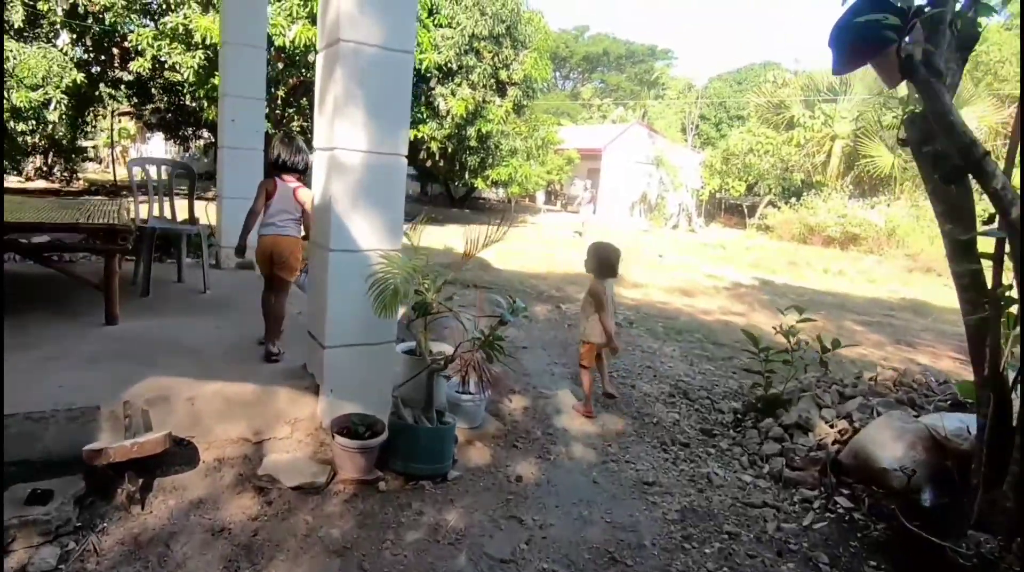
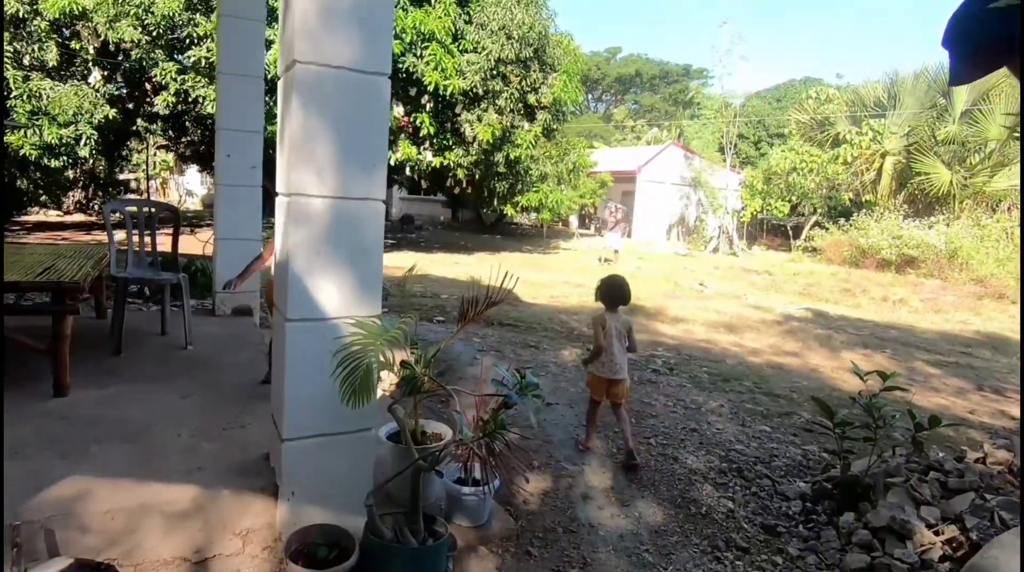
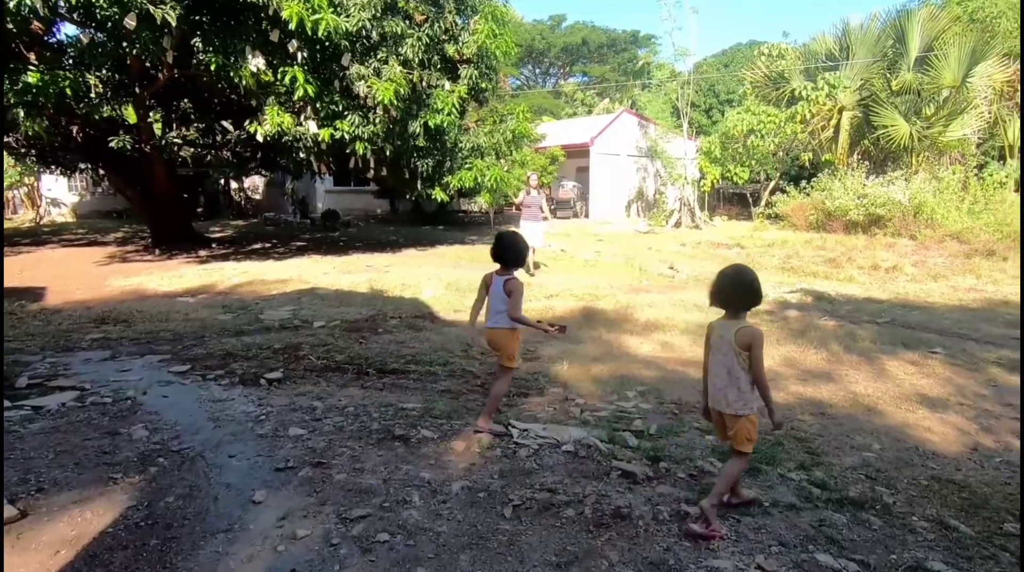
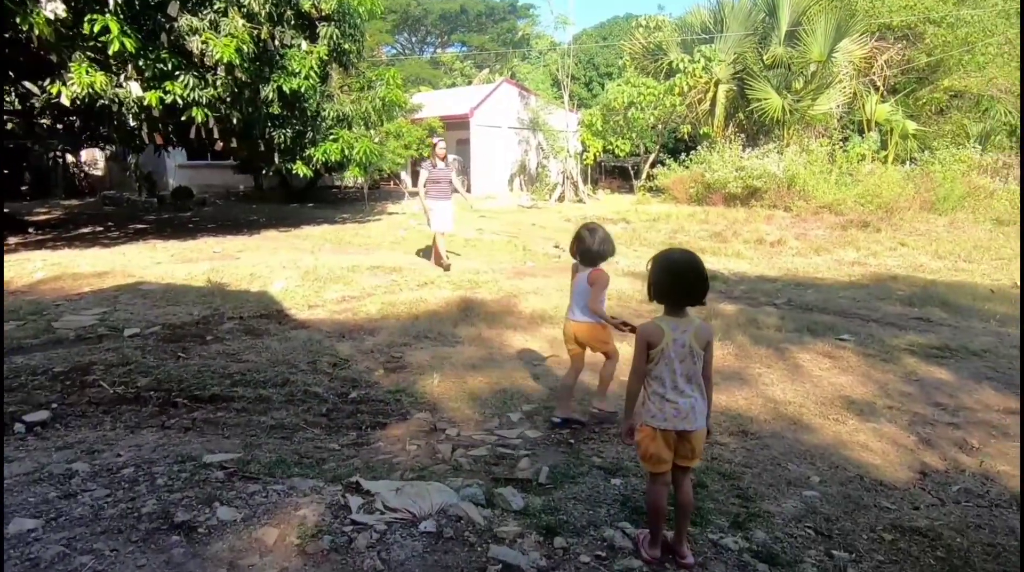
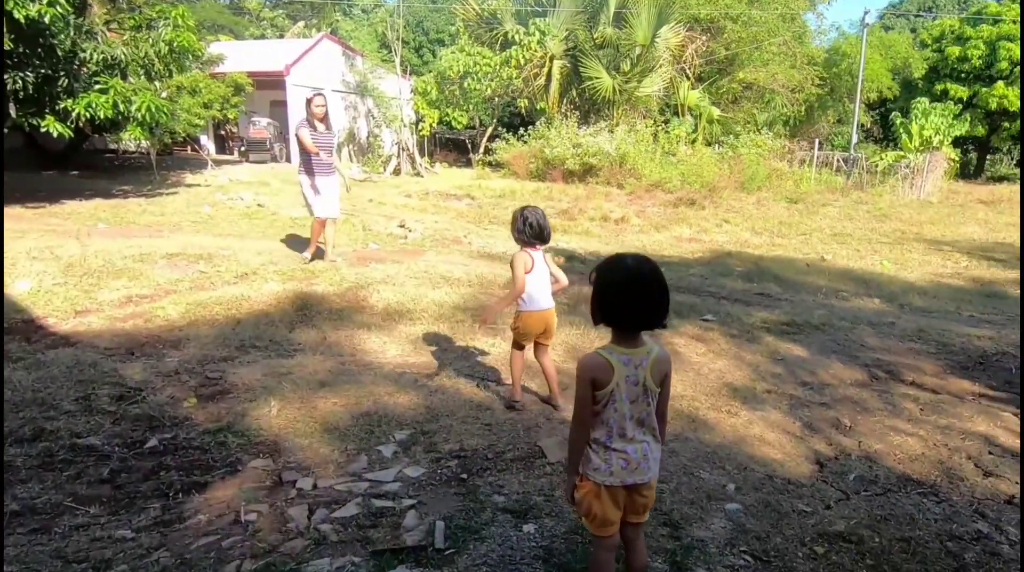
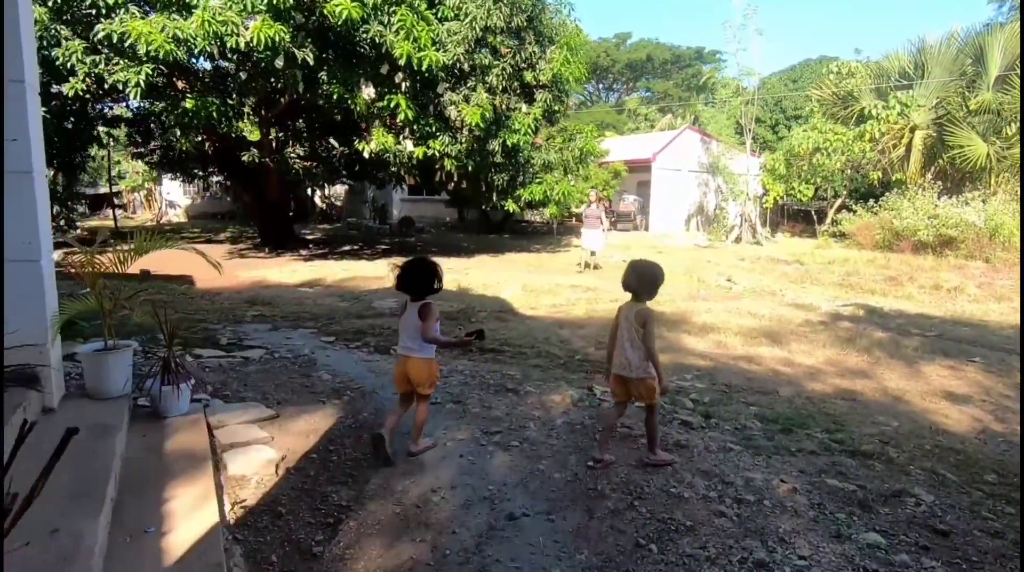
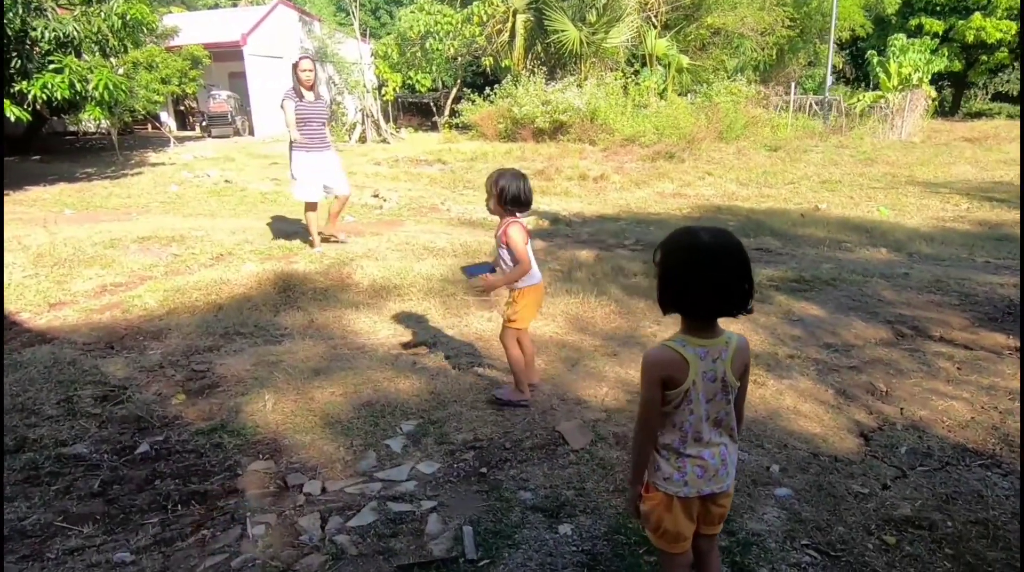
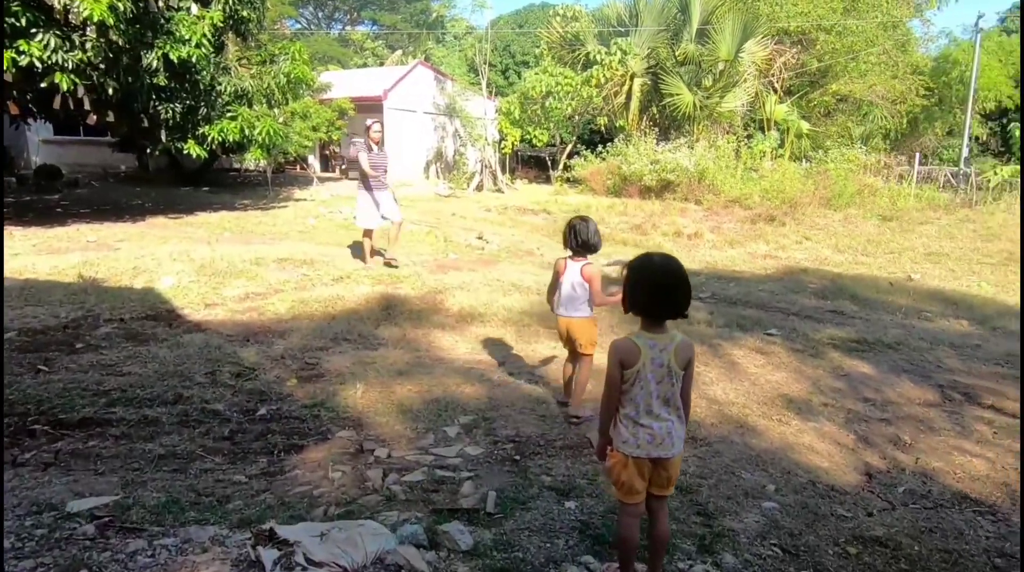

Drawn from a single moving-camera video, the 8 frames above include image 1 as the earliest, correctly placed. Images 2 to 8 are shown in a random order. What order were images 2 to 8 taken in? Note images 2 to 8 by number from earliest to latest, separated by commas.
2, 6, 3, 4, 8, 5, 7
